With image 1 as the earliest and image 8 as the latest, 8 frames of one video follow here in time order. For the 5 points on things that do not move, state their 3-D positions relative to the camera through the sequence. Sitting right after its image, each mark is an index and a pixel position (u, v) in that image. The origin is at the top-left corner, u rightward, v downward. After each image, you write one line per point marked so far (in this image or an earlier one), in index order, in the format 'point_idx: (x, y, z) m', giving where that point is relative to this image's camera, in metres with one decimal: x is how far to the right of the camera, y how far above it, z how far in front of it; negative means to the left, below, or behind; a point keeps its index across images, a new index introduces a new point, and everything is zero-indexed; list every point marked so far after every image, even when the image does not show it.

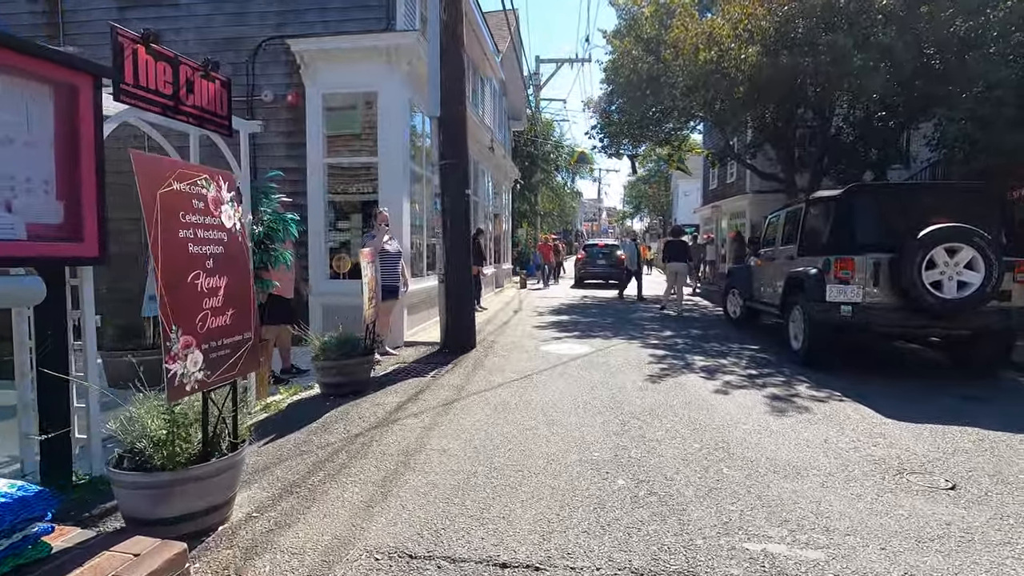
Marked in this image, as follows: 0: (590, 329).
0: (+1.8, -0.9, +12.0) m
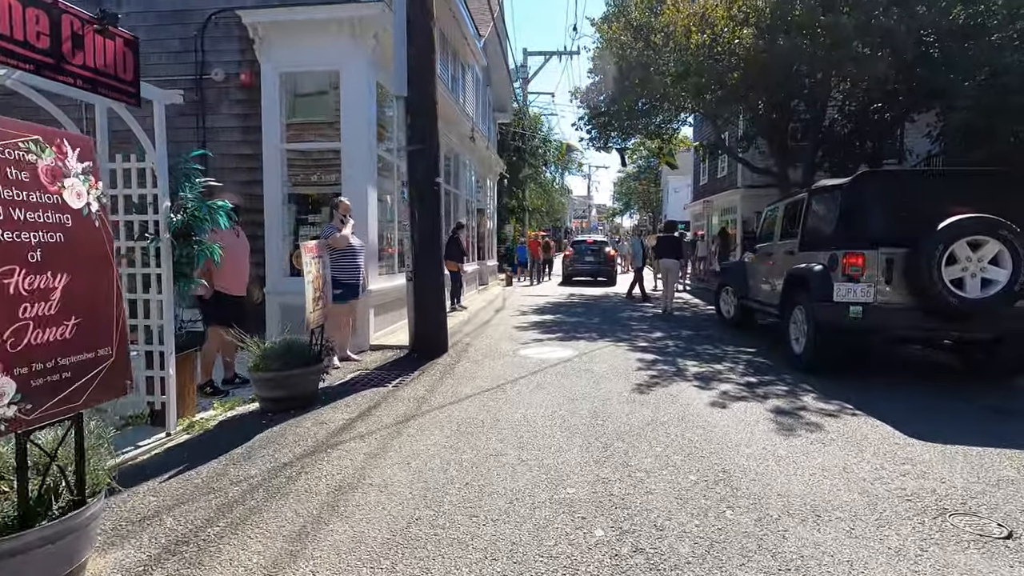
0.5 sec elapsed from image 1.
0: (+1.3, -0.9, +11.2) m
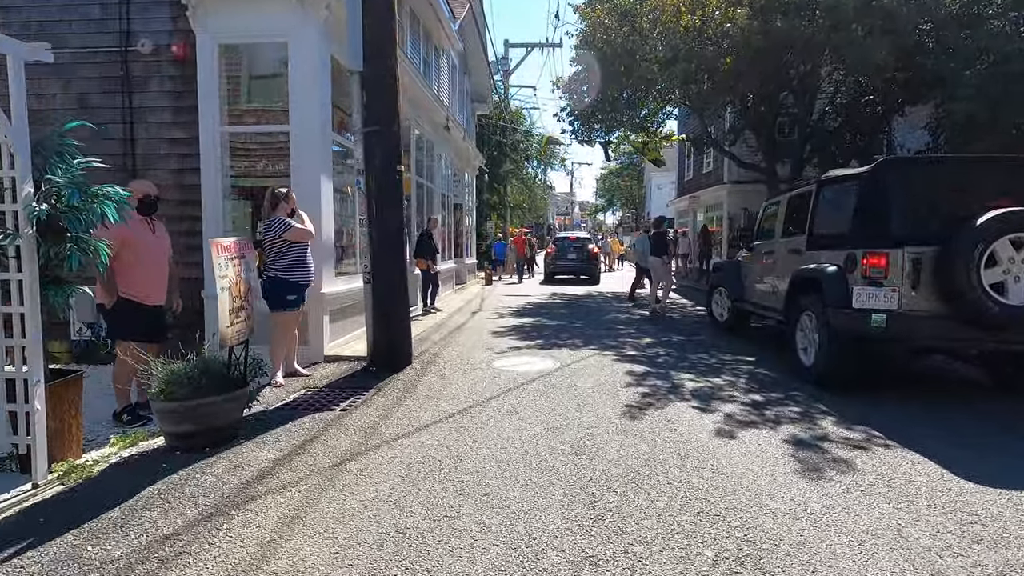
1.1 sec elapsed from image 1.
0: (+0.9, -0.9, +10.2) m
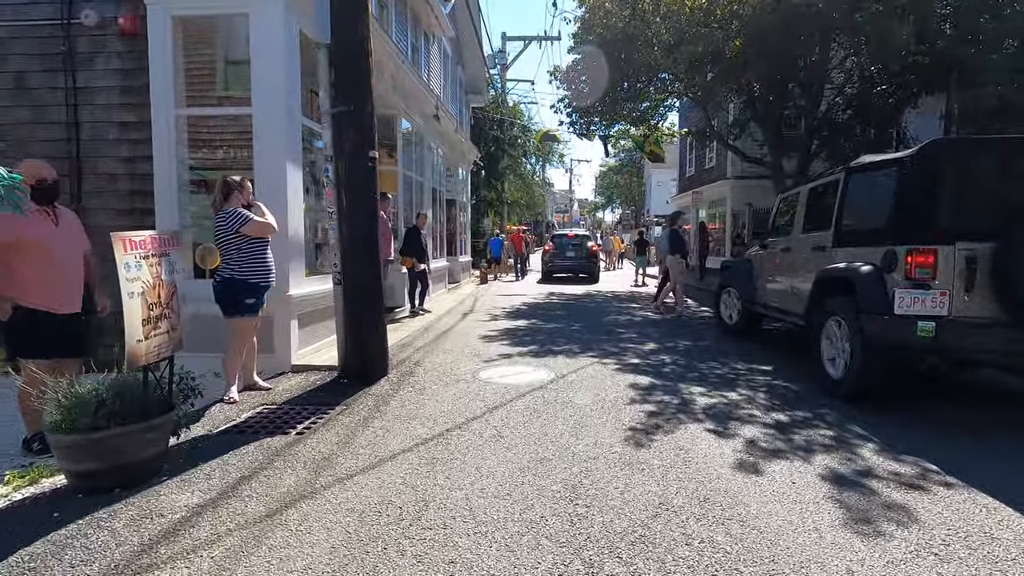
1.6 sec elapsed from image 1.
0: (+0.7, -0.9, +9.4) m
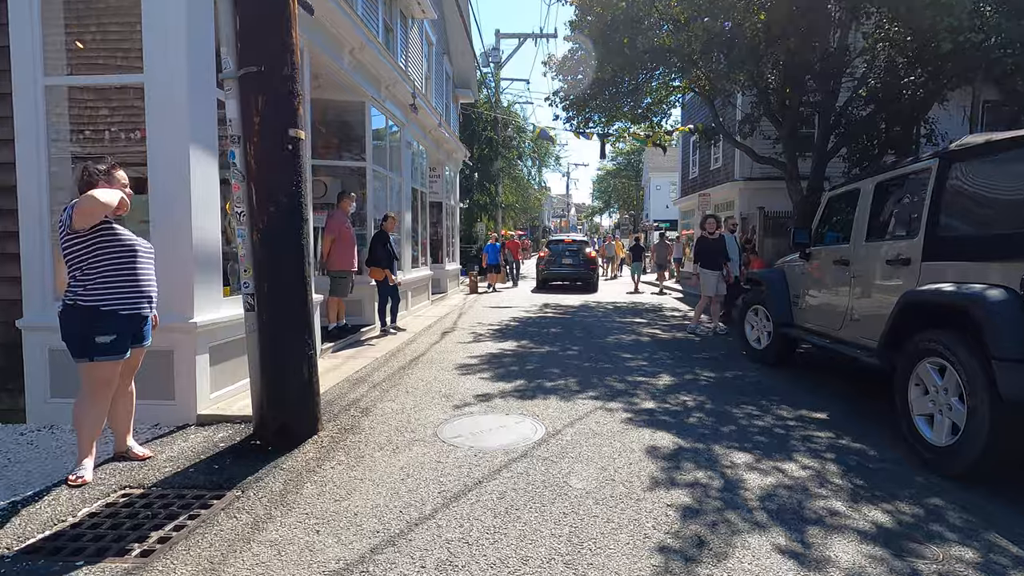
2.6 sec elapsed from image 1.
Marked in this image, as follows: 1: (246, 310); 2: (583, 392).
0: (+0.5, -1.2, +7.7) m
1: (-2.4, -0.2, +4.9) m
2: (+0.9, -1.3, +6.6) m
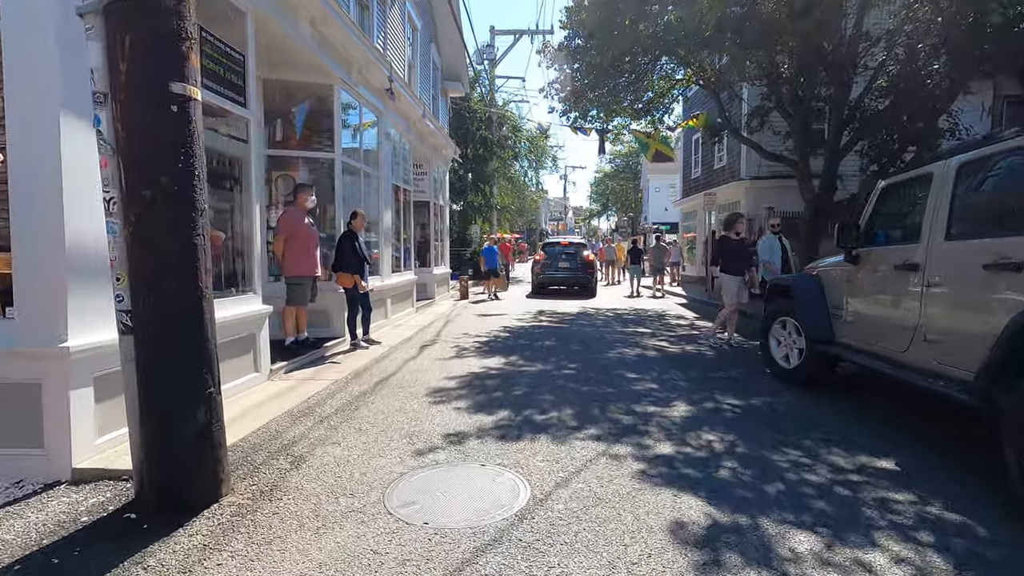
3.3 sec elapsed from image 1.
0: (+0.3, -1.3, +6.4) m
1: (-2.6, -0.3, +3.6) m
2: (+0.7, -1.4, +5.3) m
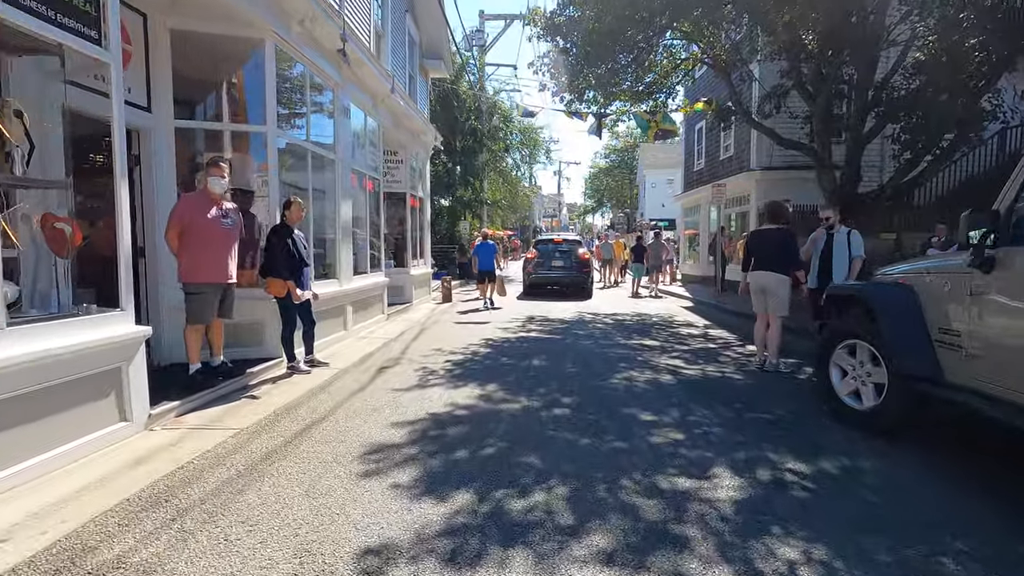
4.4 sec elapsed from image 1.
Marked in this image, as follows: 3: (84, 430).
0: (0.0, -1.4, +4.4) m
1: (-2.9, -0.4, +1.6) m
2: (+0.4, -1.5, +3.3) m
3: (-3.7, -1.2, +4.5) m
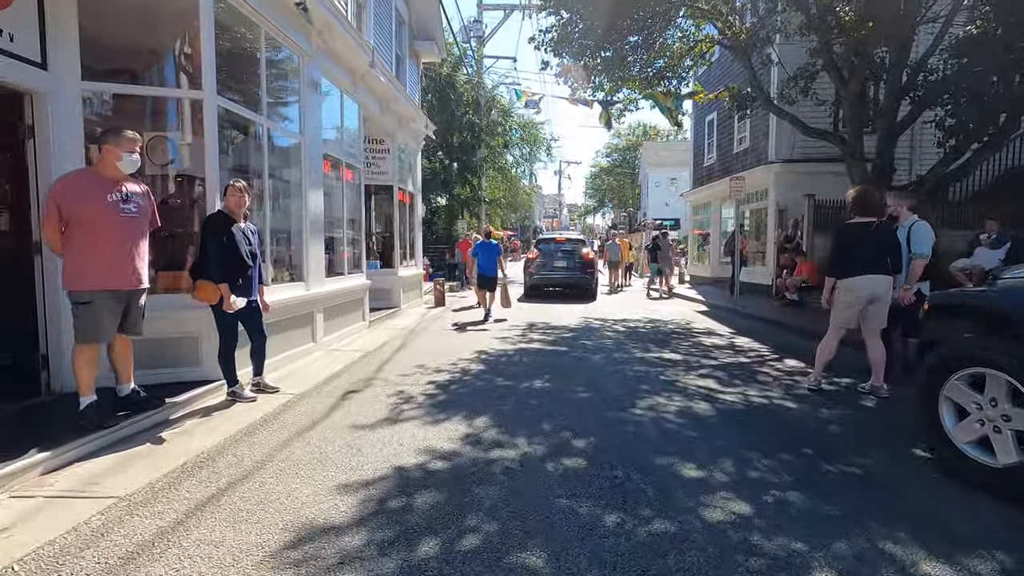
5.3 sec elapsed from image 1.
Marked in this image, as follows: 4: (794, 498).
0: (0.0, -1.5, +2.9) m
1: (-2.9, -0.5, +0.1) m
2: (+0.4, -1.6, +1.8) m
3: (-3.7, -1.3, +3.0) m
4: (+2.0, -1.5, +3.7) m
